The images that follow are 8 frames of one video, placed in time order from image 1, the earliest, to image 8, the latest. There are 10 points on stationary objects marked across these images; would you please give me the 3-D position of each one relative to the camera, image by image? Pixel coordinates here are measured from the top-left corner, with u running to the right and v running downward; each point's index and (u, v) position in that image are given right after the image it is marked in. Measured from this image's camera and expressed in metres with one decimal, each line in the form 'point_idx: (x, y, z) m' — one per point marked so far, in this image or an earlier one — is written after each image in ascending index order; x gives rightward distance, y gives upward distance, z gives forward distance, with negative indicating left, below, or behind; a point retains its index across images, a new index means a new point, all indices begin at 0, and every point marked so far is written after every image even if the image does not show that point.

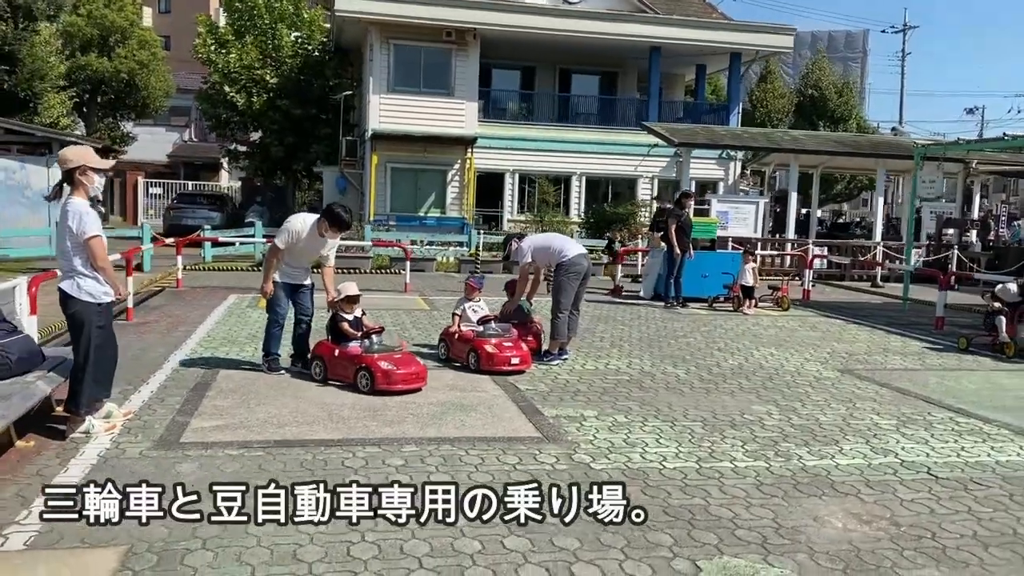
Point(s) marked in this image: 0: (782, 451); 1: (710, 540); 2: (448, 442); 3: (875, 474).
0: (+1.7, -1.0, +5.7) m
1: (+0.9, -1.2, +4.1) m
2: (-0.4, -1.0, +5.5) m
3: (+2.1, -1.1, +5.3) m
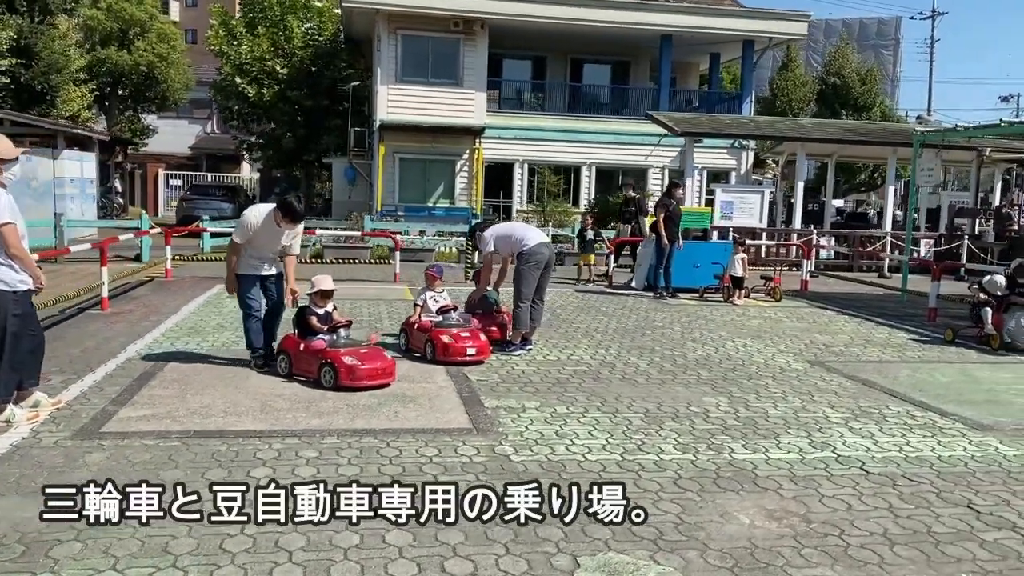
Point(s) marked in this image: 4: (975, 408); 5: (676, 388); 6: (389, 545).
0: (+1.3, -1.0, +5.6) m
1: (+0.4, -1.1, +4.0) m
2: (-0.9, -0.9, +5.5) m
3: (+1.7, -1.0, +5.1) m
4: (+3.6, -0.9, +6.9) m
5: (+1.3, -0.8, +7.2) m
6: (-0.5, -1.1, +3.8) m
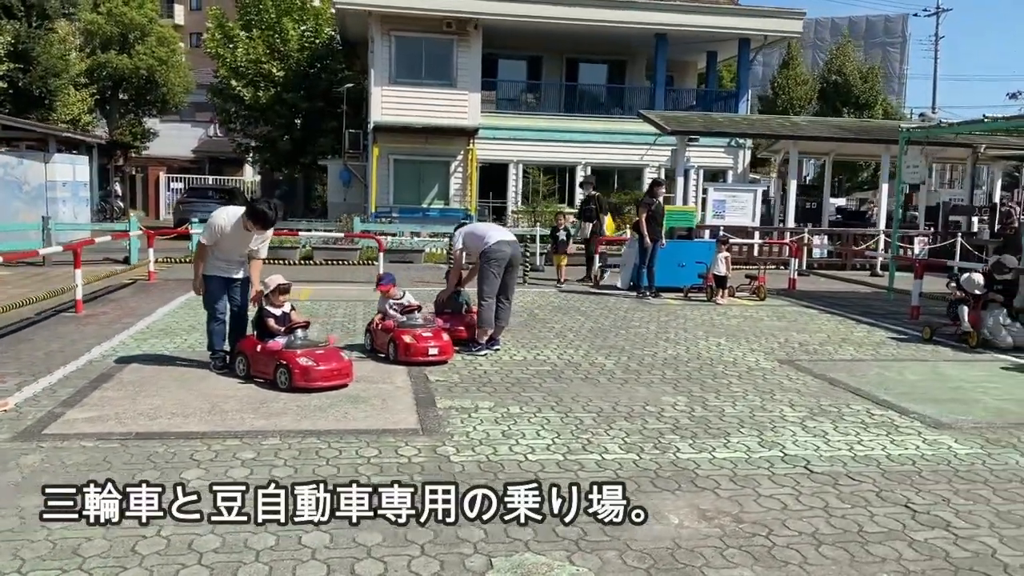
0: (+0.9, -1.0, +5.5) m
1: (0.0, -1.1, +3.9) m
2: (-1.2, -0.9, +5.4) m
3: (+1.3, -1.0, +5.1) m
4: (+3.3, -0.9, +6.8) m
5: (+1.0, -0.8, +7.2) m
6: (-0.9, -1.1, +3.7) m
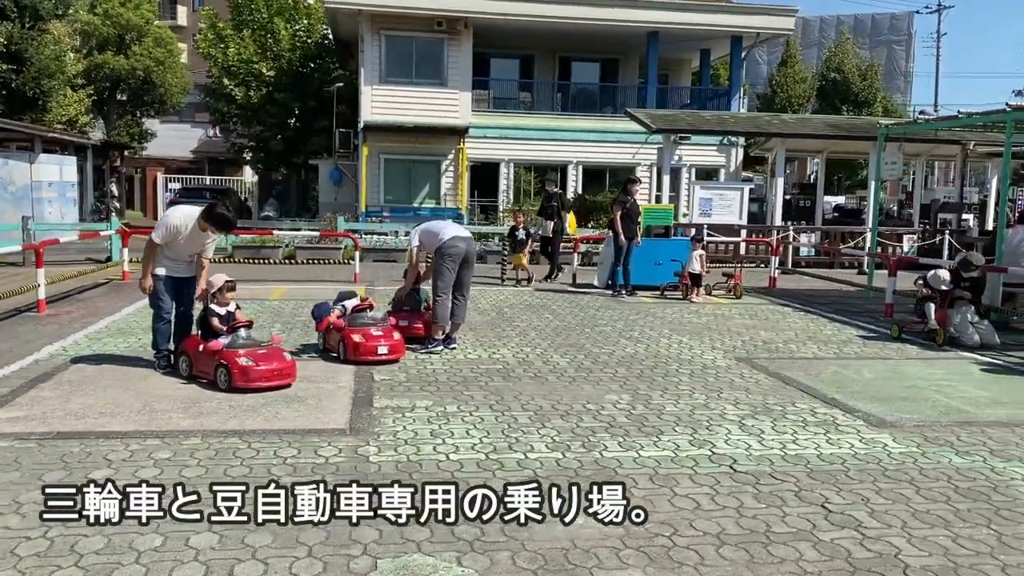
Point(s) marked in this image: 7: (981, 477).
0: (+0.5, -0.9, +5.4) m
1: (-0.4, -1.1, +3.9) m
2: (-1.7, -0.9, +5.4) m
3: (+0.9, -1.0, +5.0) m
4: (+2.8, -0.9, +6.7) m
5: (+0.6, -0.8, +7.1) m
6: (-1.3, -1.1, +3.7) m
7: (+2.6, -1.1, +5.0) m
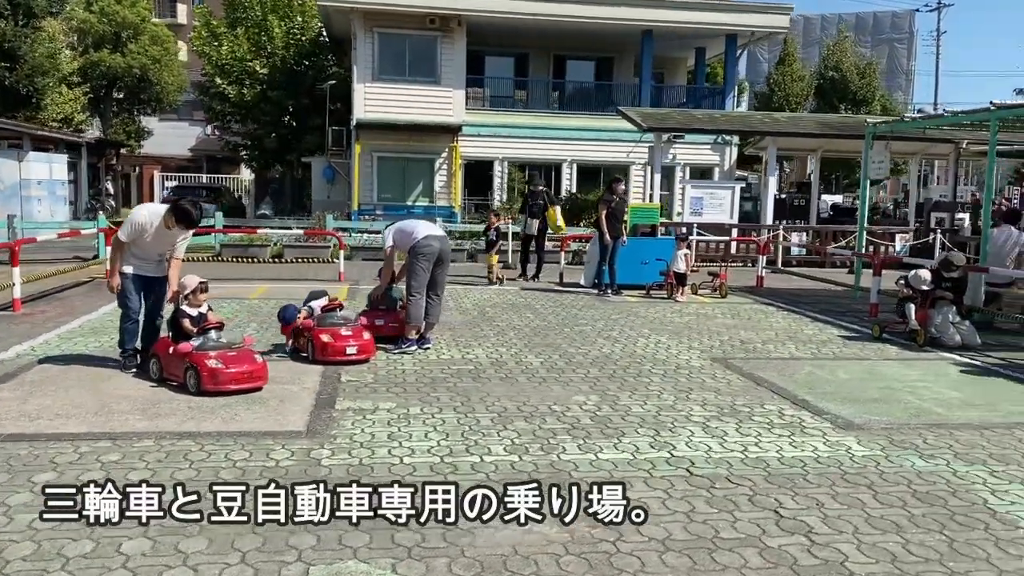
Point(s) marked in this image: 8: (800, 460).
0: (+0.2, -0.9, +5.4) m
1: (-0.7, -1.1, +3.8) m
2: (-1.9, -0.9, +5.3) m
3: (+0.6, -1.0, +4.9) m
4: (+2.6, -0.9, +6.7) m
5: (+0.3, -0.8, +7.0) m
6: (-1.6, -1.1, +3.6) m
7: (+2.4, -1.1, +4.9) m
8: (+1.7, -1.0, +5.2) m
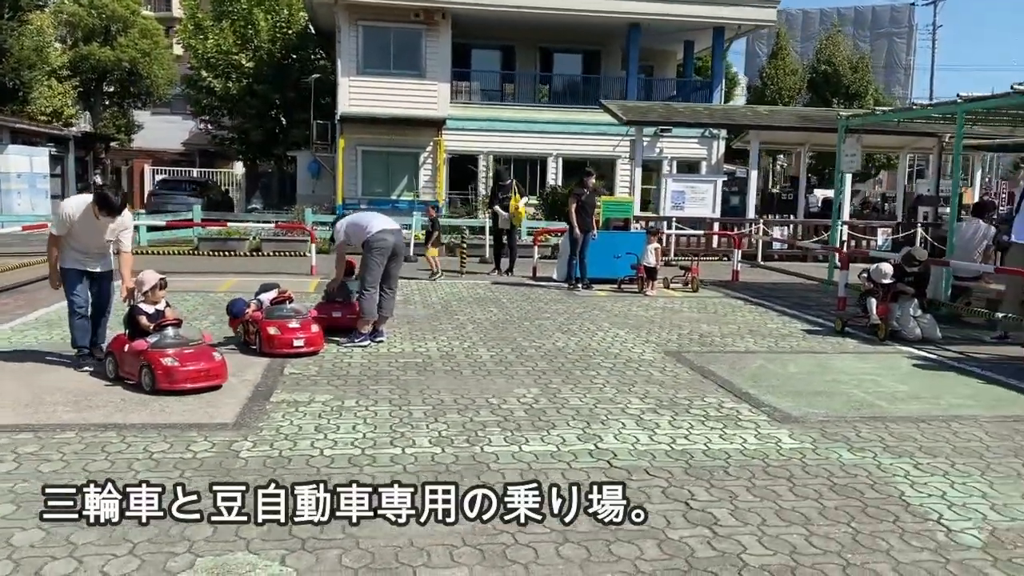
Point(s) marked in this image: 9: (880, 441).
0: (-0.2, -0.9, +5.4) m
1: (-1.1, -1.0, +3.8) m
2: (-2.4, -0.8, +5.3) m
3: (+0.2, -1.0, +4.9) m
4: (+2.1, -0.8, +6.6) m
5: (-0.1, -0.7, +7.0) m
6: (-2.0, -1.0, +3.6) m
7: (+1.9, -1.0, +4.9) m
8: (+1.3, -1.0, +5.2) m
9: (+2.3, -1.0, +5.6) m
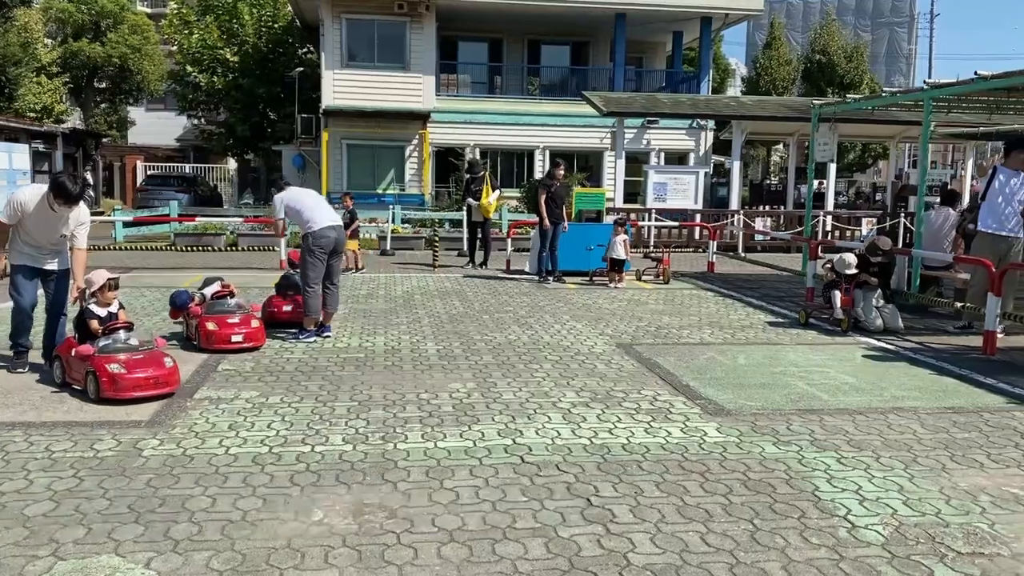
0: (-0.7, -0.9, +5.2) m
1: (-1.6, -1.0, +3.7) m
2: (-2.8, -0.8, +5.2) m
3: (-0.3, -0.9, +4.8) m
4: (+1.7, -0.8, +6.5) m
5: (-0.6, -0.7, +6.9) m
6: (-2.5, -1.0, +3.5) m
7: (+1.4, -1.0, +4.8) m
8: (+0.8, -0.9, +5.1) m
9: (+1.8, -0.9, +5.4) m
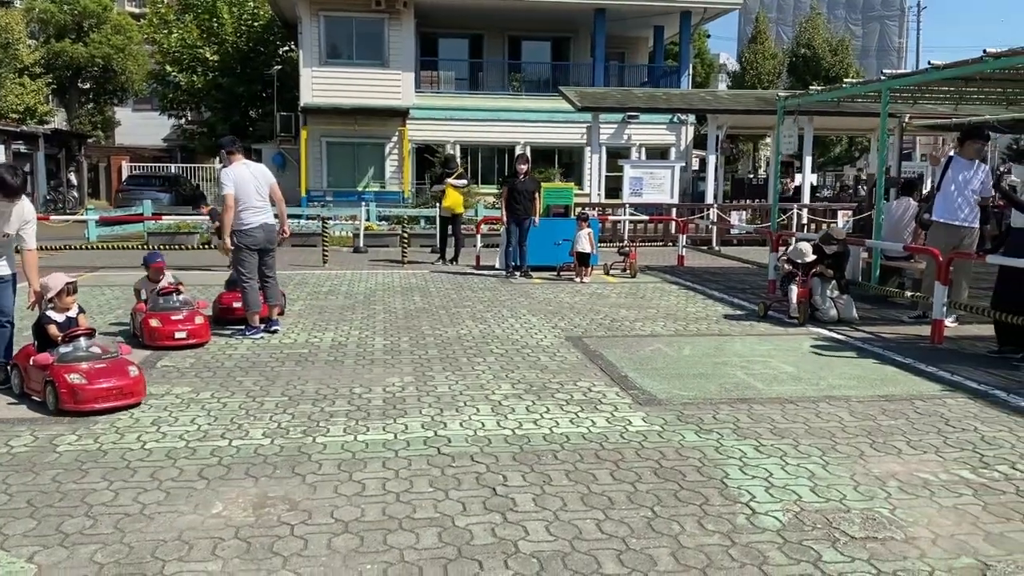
0: (-1.2, -0.8, +5.2) m
1: (-2.1, -1.0, +3.7) m
2: (-3.3, -0.8, +5.2) m
3: (-0.7, -0.9, +4.8) m
4: (+1.2, -0.7, +6.5) m
5: (-1.1, -0.6, +6.9) m
6: (-3.0, -1.0, +3.5) m
7: (+1.0, -0.9, +4.8) m
8: (+0.3, -0.9, +5.1) m
9: (+1.4, -0.8, +5.4) m
